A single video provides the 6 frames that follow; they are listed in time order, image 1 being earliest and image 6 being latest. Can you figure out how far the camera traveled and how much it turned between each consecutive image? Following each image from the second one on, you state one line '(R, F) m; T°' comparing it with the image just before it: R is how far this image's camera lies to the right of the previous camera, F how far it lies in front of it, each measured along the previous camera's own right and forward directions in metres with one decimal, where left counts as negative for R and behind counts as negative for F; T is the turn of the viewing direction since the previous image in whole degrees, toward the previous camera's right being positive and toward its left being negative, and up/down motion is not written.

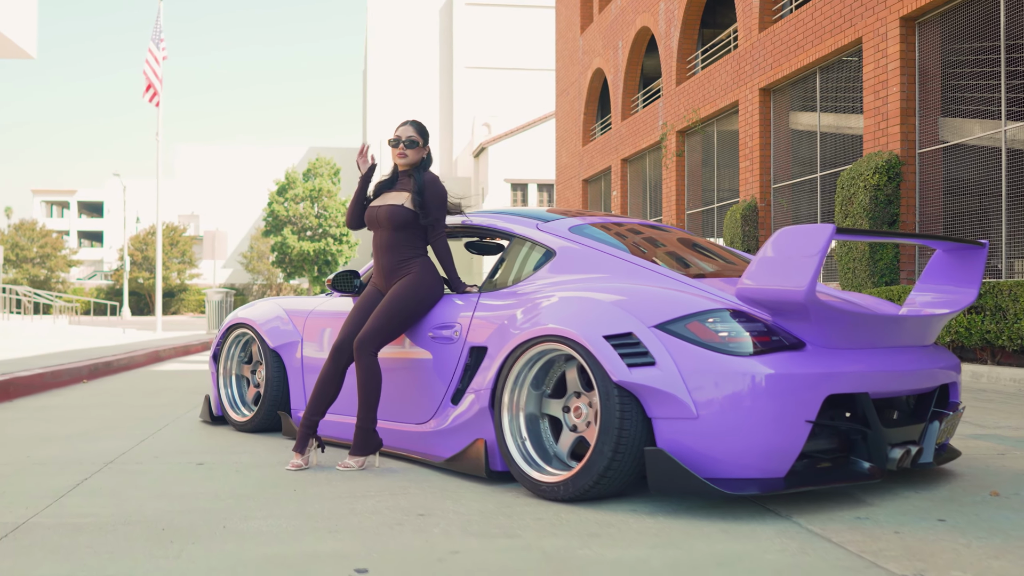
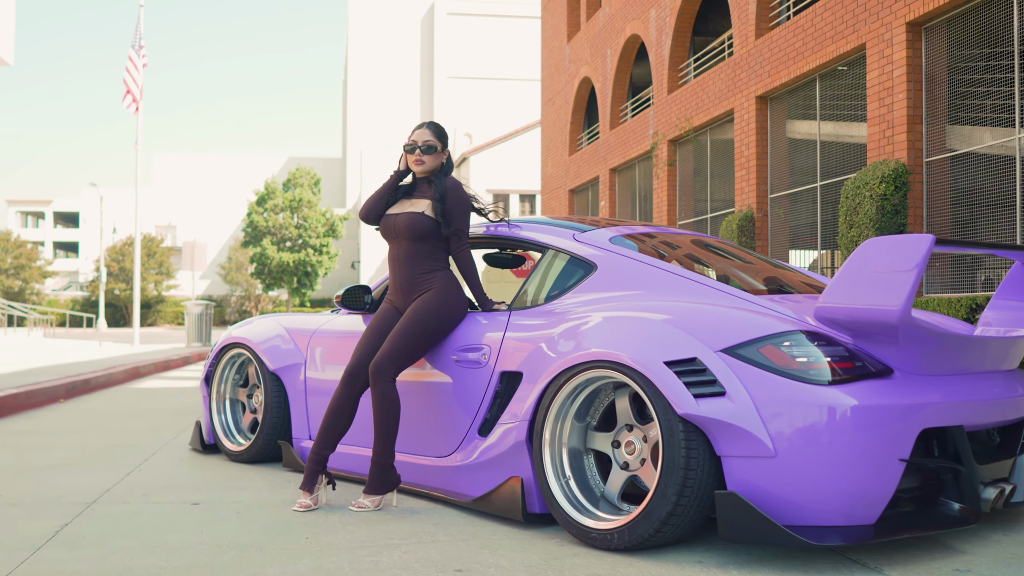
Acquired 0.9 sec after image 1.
(-0.2, +0.4) m; +1°
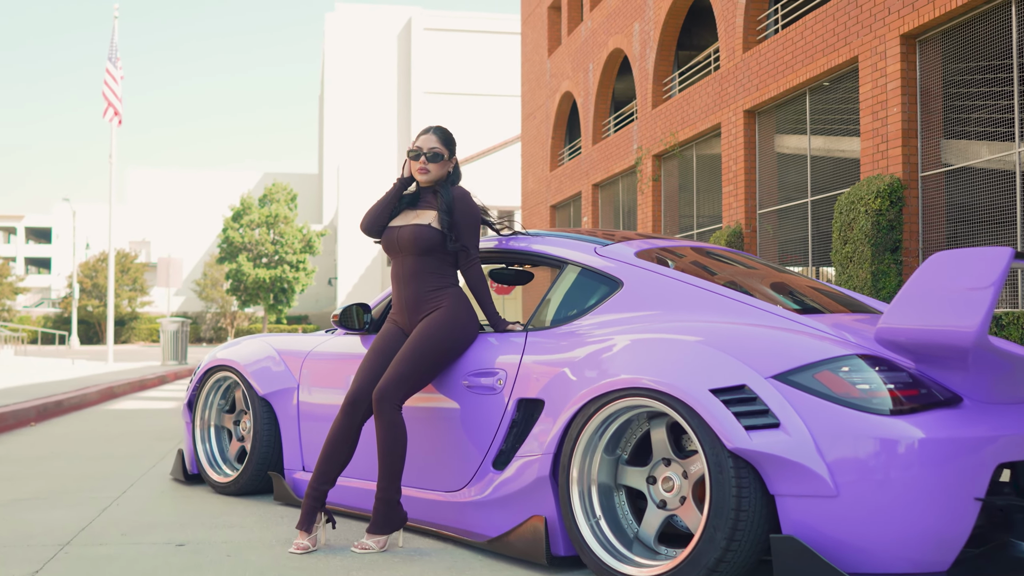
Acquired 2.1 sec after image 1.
(-0.2, +0.3) m; +1°
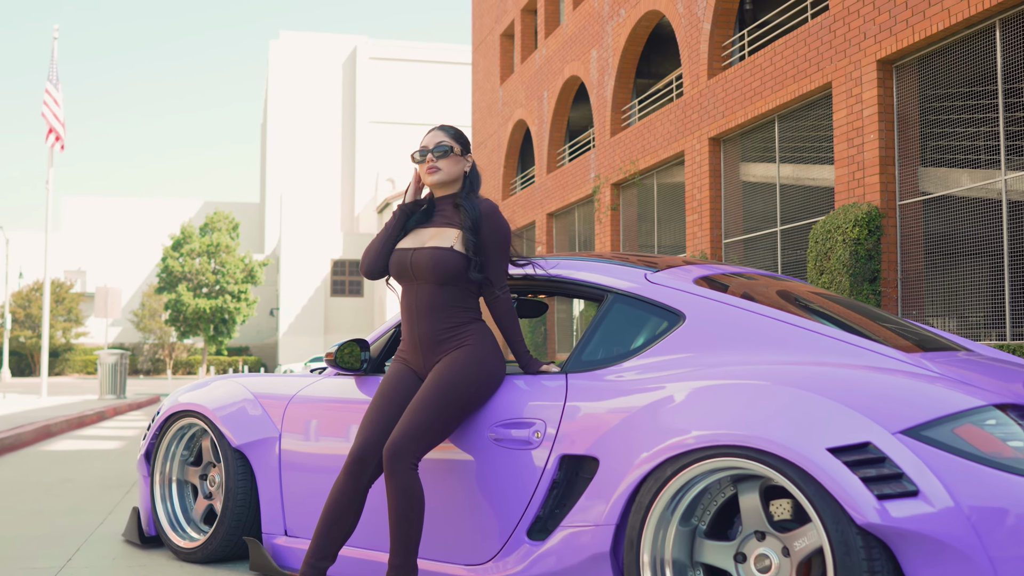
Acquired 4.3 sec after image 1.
(-0.3, +0.5) m; +4°
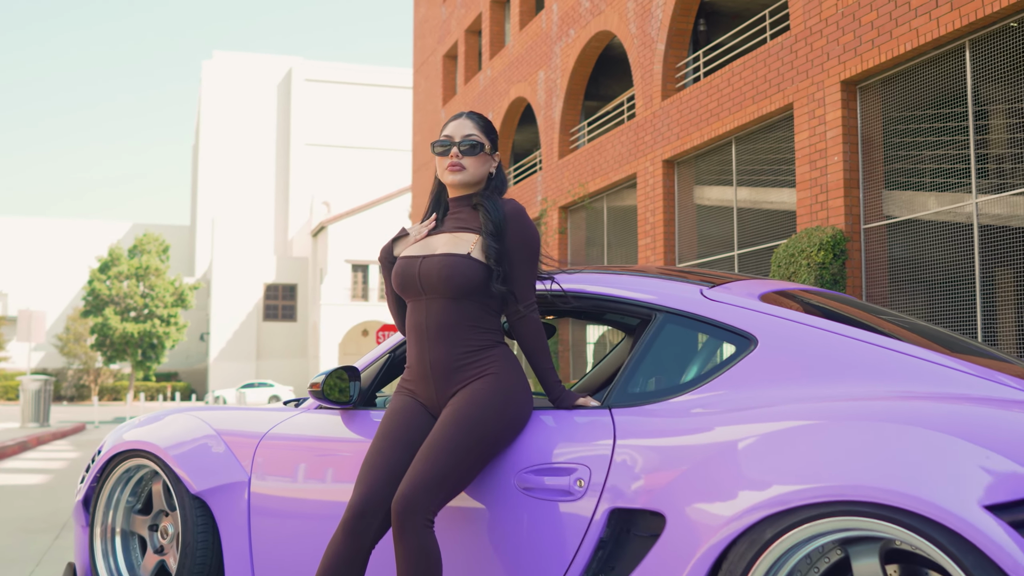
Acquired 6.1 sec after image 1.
(-0.3, +0.5) m; +4°
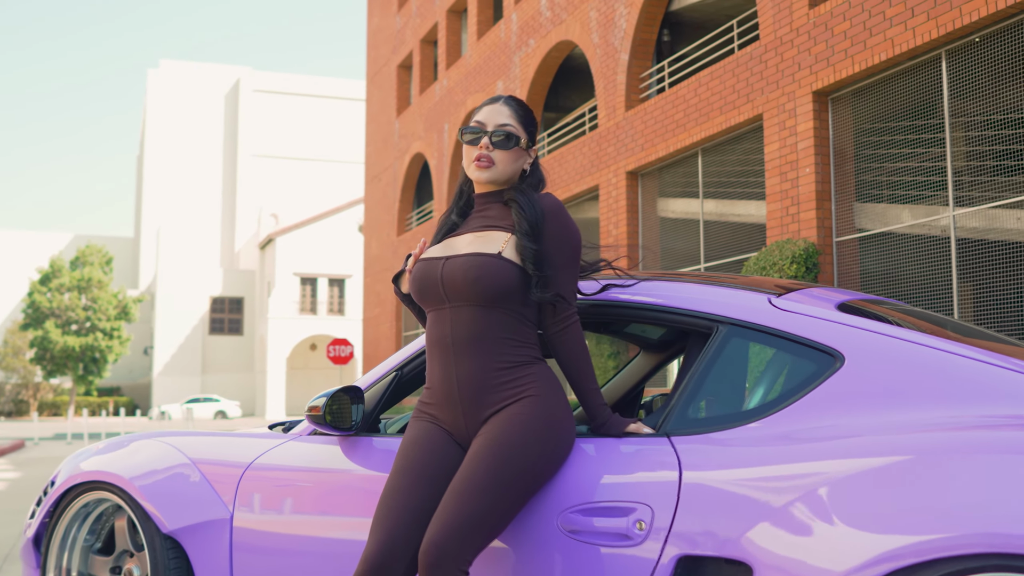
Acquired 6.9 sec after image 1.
(-0.2, +0.3) m; +3°
